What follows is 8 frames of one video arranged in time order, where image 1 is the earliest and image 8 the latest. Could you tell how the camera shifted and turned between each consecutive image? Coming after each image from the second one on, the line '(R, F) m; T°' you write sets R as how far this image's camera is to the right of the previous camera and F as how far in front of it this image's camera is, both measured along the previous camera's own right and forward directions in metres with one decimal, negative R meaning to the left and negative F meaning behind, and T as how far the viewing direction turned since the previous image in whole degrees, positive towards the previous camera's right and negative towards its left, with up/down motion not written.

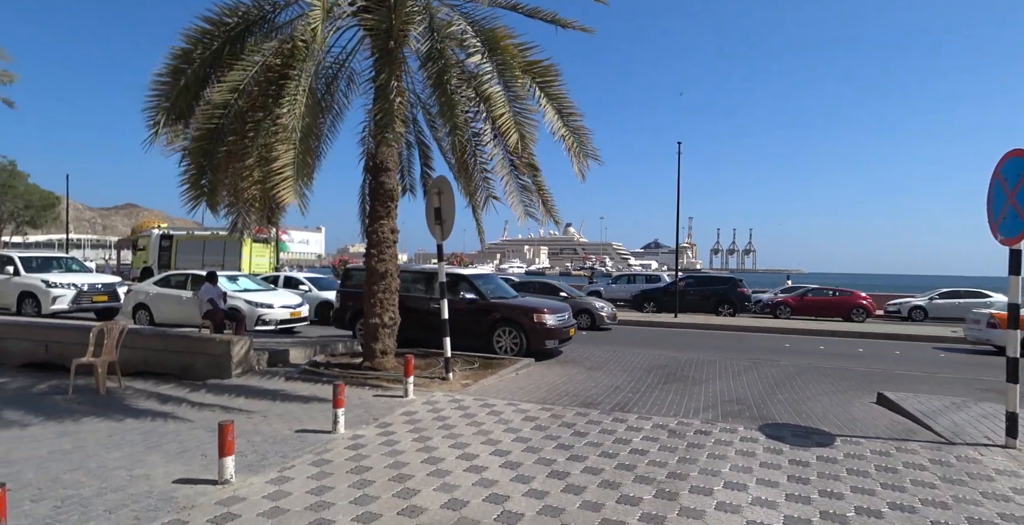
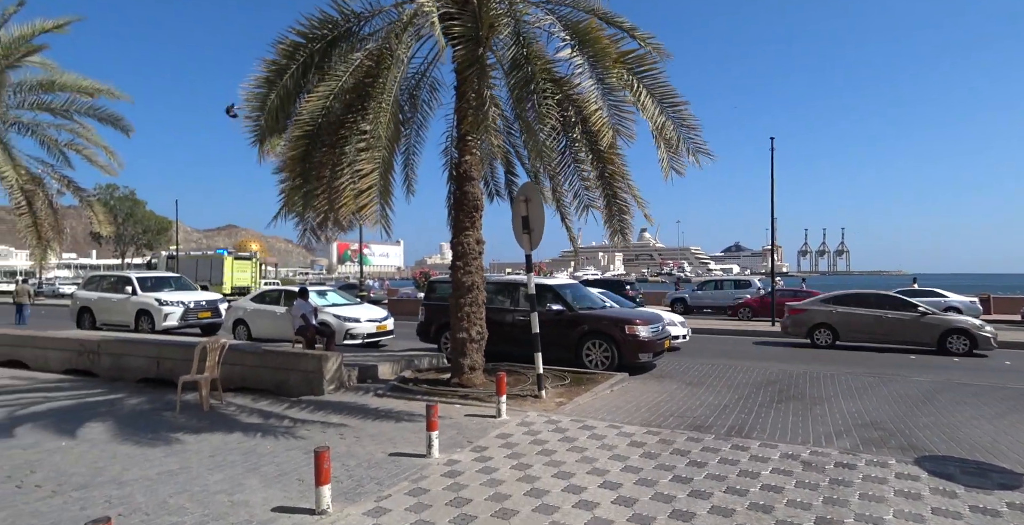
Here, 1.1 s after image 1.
(-0.2, +0.3) m; -7°
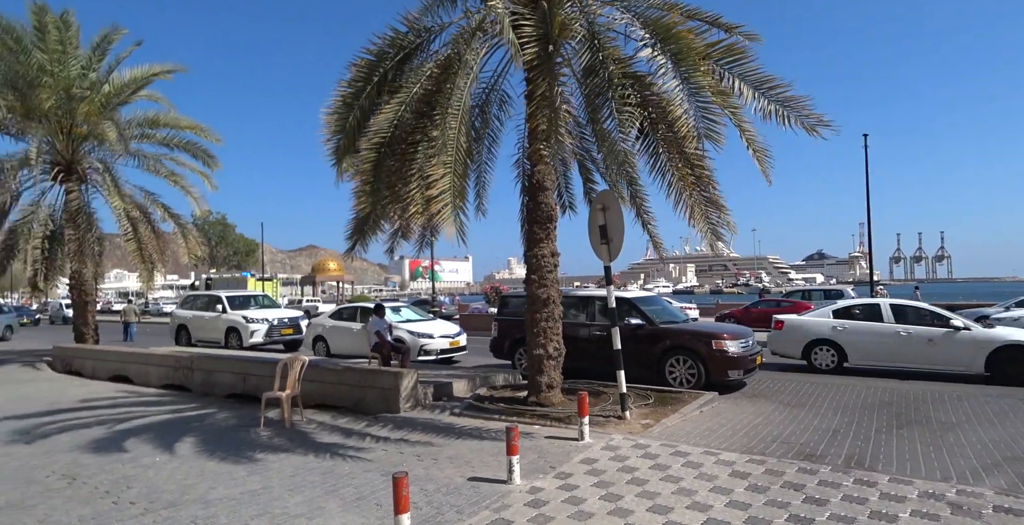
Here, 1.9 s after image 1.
(-0.1, +0.3) m; -7°
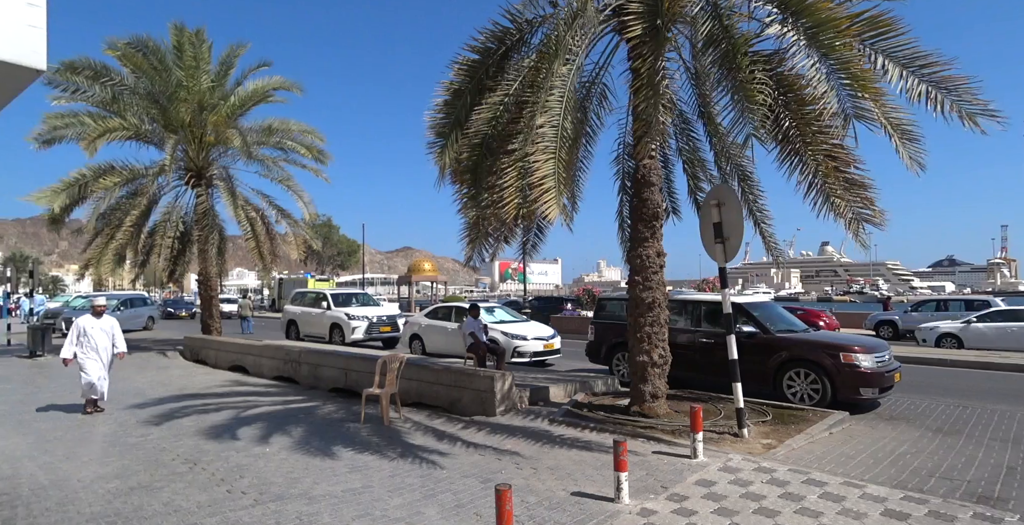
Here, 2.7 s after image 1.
(-0.1, +0.3) m; -9°
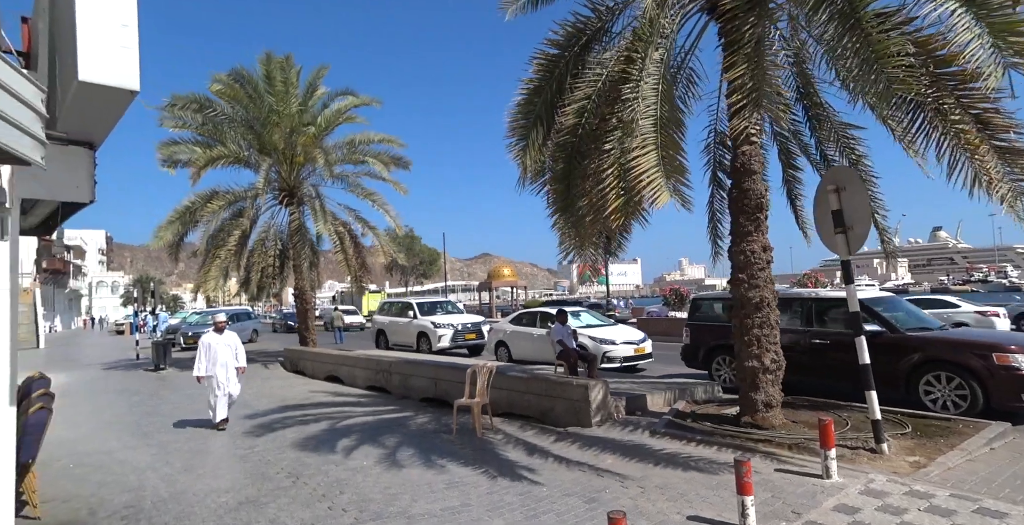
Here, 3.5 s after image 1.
(-0.1, +0.3) m; -8°
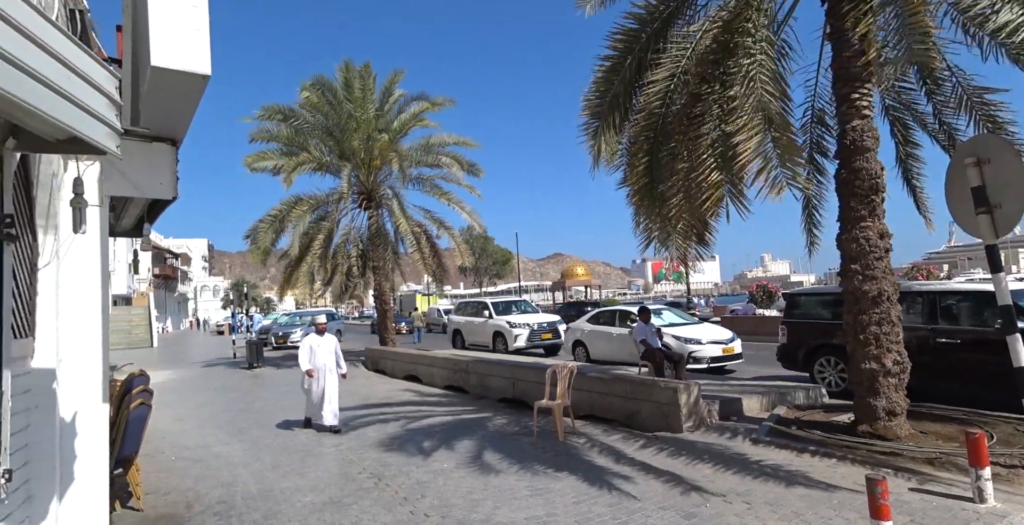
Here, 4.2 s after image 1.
(-0.1, +0.3) m; -7°
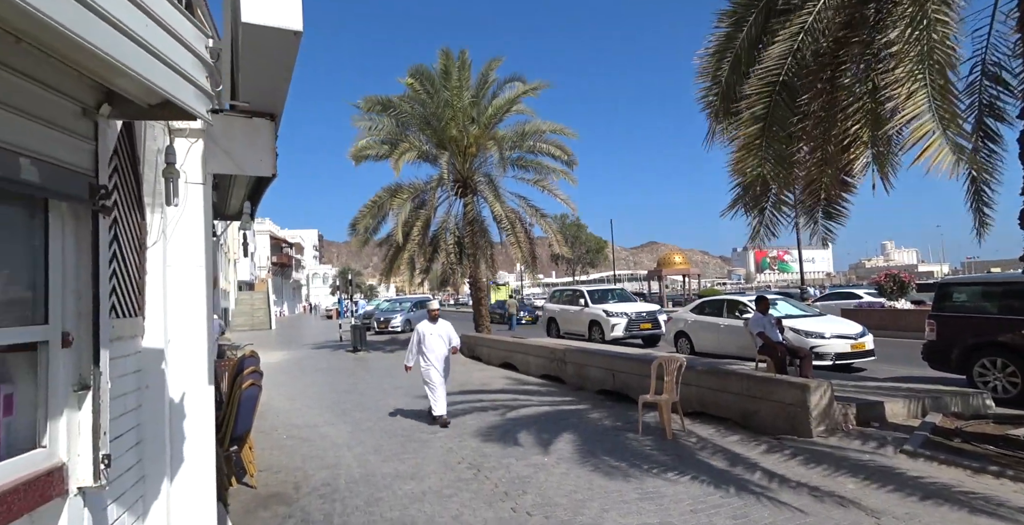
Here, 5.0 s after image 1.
(-0.2, +0.4) m; -9°
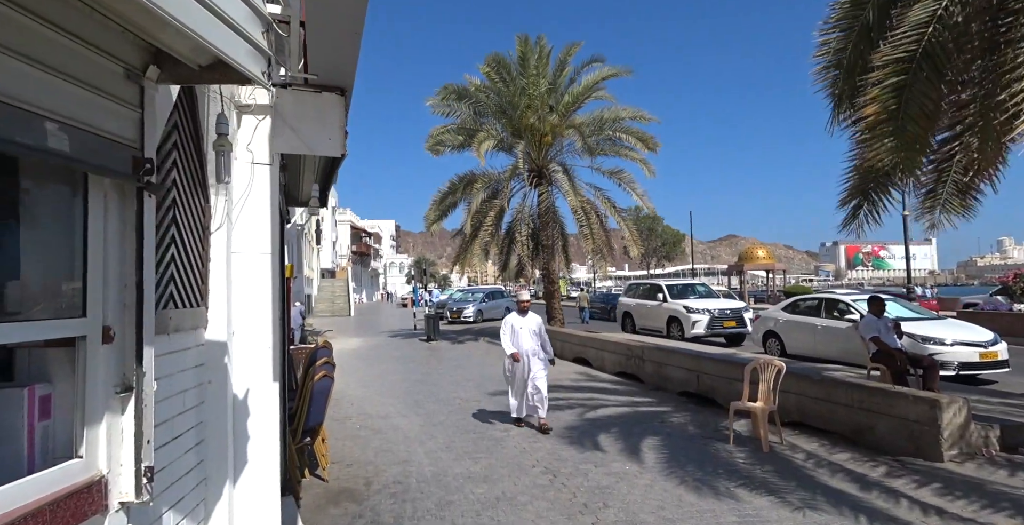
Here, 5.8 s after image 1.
(-0.1, +0.5) m; -7°
